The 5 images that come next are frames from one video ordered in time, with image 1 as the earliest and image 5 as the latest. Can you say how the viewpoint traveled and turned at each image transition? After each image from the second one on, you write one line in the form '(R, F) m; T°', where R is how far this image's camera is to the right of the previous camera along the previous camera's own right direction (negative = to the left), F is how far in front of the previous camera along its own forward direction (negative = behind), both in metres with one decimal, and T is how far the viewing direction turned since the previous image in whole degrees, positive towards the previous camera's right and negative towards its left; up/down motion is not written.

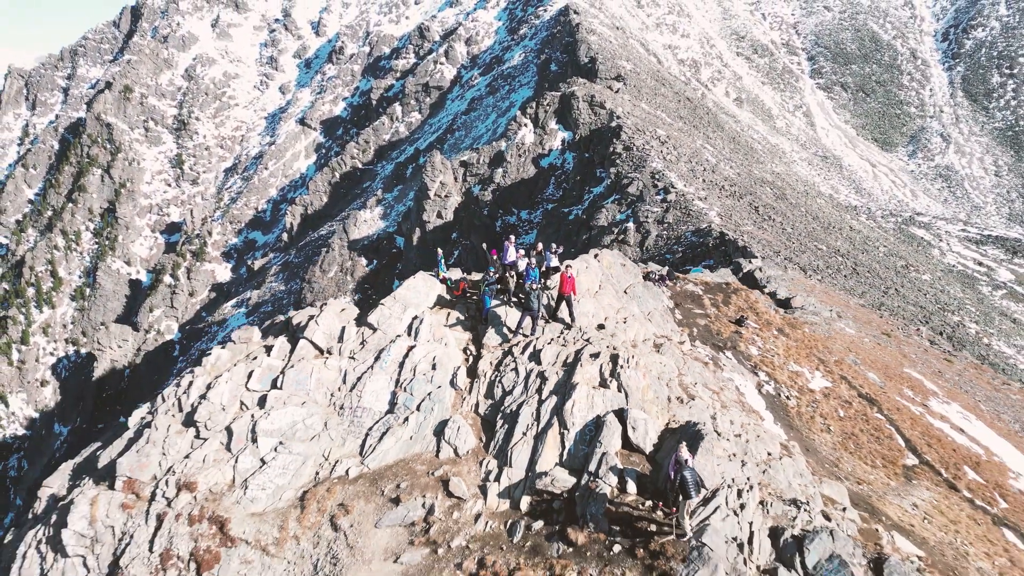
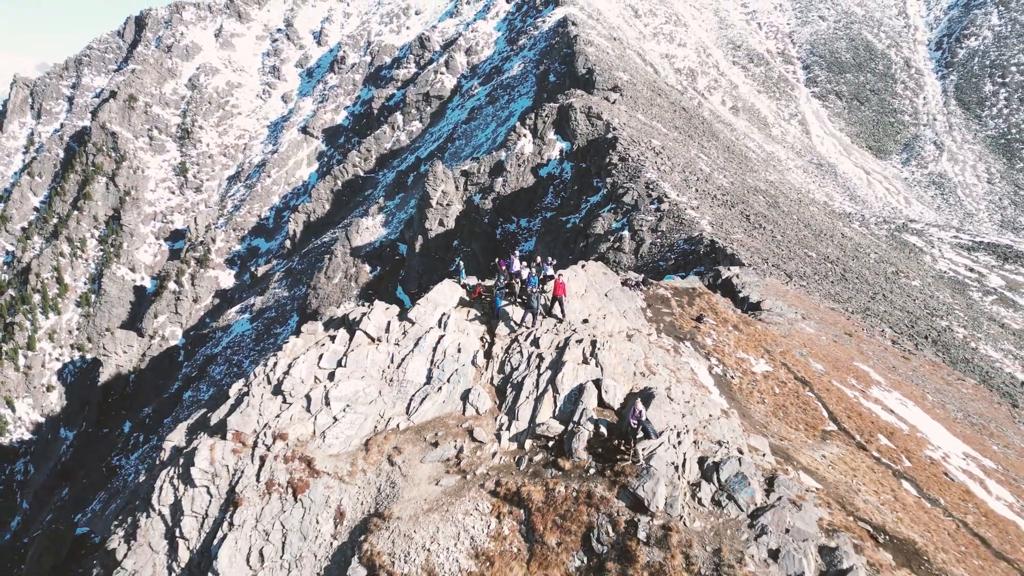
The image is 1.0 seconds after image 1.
(-0.1, -1.4) m; 0°
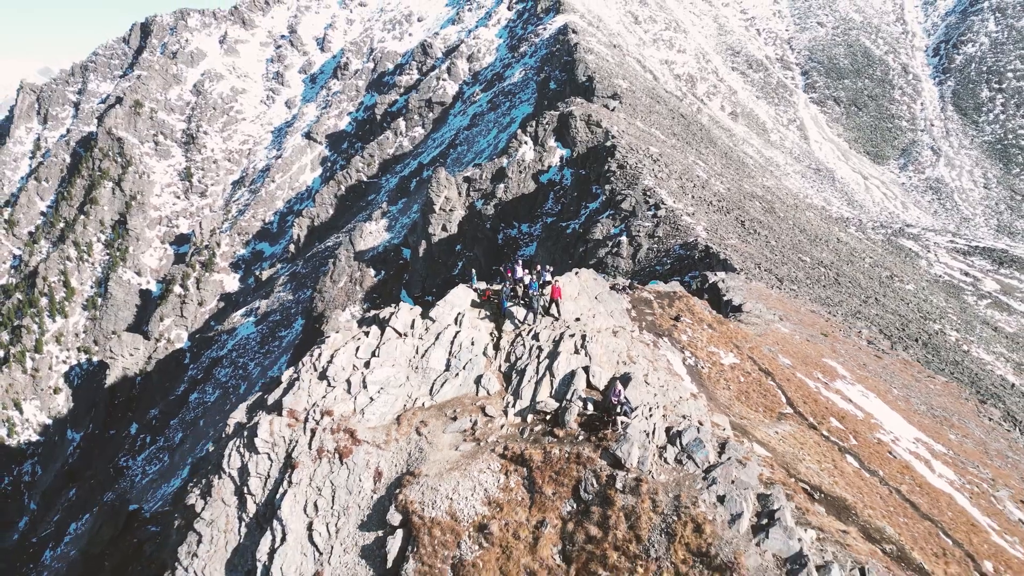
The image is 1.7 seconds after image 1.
(0.0, -1.2) m; 0°
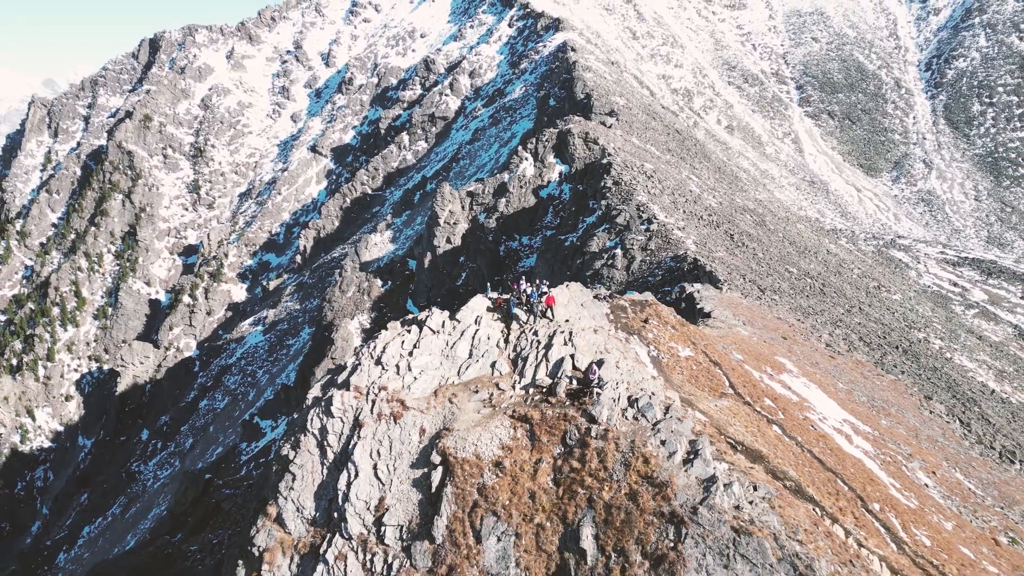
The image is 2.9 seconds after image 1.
(-0.1, -2.4) m; 0°
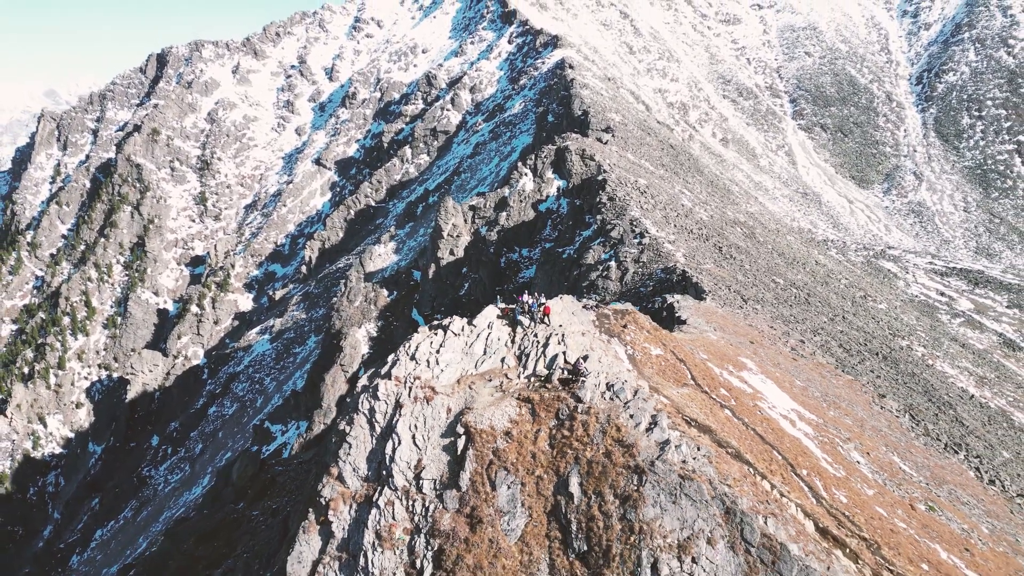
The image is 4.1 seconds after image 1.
(-0.1, -2.6) m; 0°
